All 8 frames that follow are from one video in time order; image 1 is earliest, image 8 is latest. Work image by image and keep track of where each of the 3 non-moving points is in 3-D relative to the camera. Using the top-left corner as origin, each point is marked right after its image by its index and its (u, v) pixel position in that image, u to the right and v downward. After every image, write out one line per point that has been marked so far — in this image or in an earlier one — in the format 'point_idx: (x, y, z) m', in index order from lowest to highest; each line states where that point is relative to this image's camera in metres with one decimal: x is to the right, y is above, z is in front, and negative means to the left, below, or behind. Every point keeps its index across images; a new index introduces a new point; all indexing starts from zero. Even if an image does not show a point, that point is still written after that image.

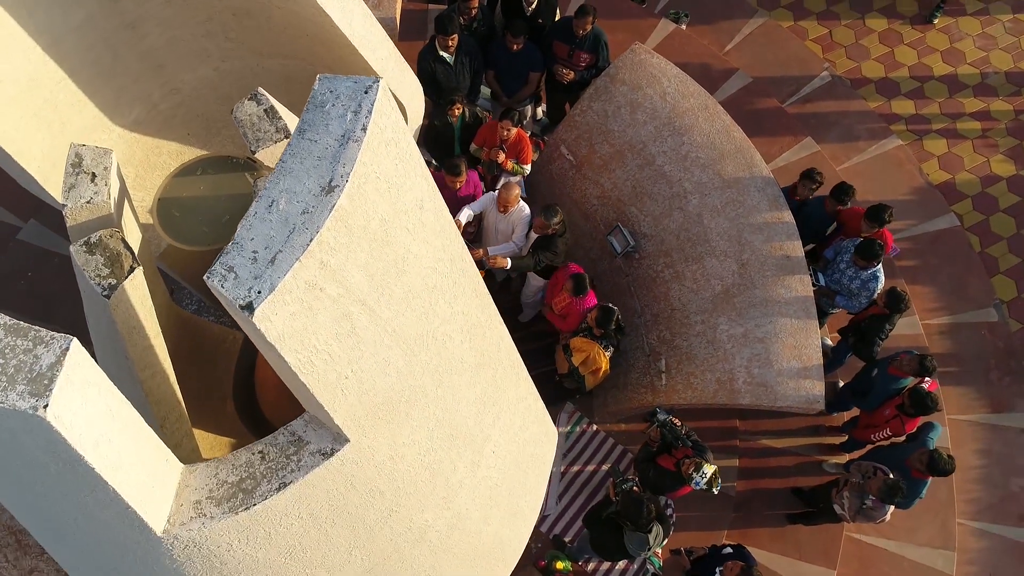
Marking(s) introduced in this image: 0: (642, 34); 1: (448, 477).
0: (+1.6, +3.1, +8.9) m
1: (-0.3, -0.8, +3.2) m
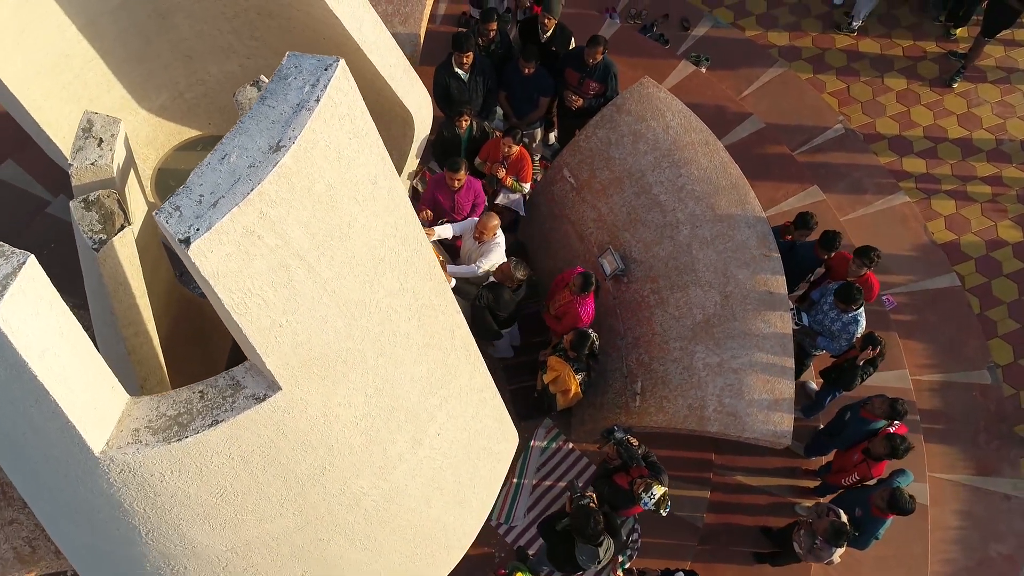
0: (+1.9, +2.7, +9.2) m
1: (-0.6, -0.7, +3.4) m
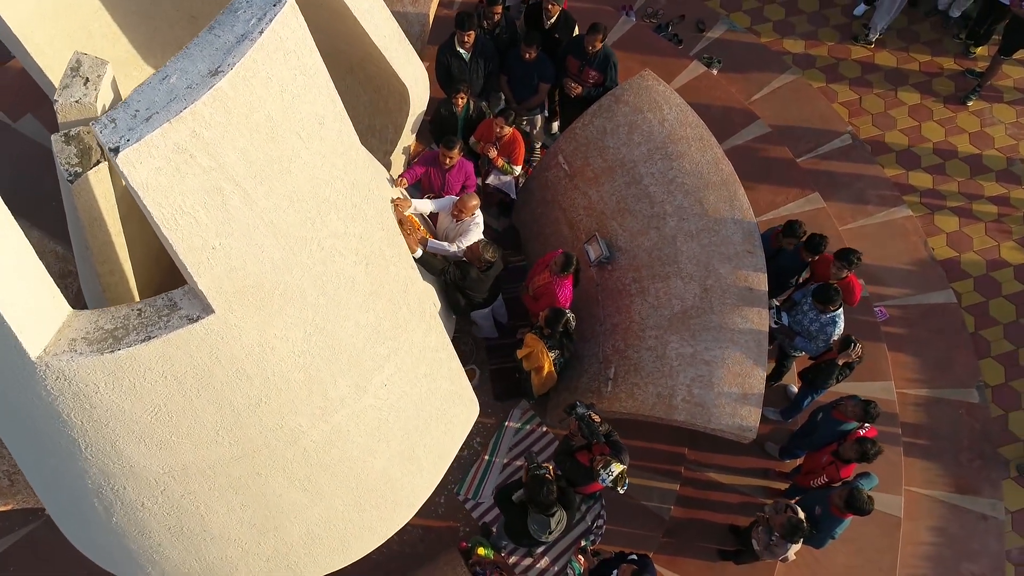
0: (+2.0, +2.8, +9.2) m
1: (-0.9, -0.5, +3.5) m
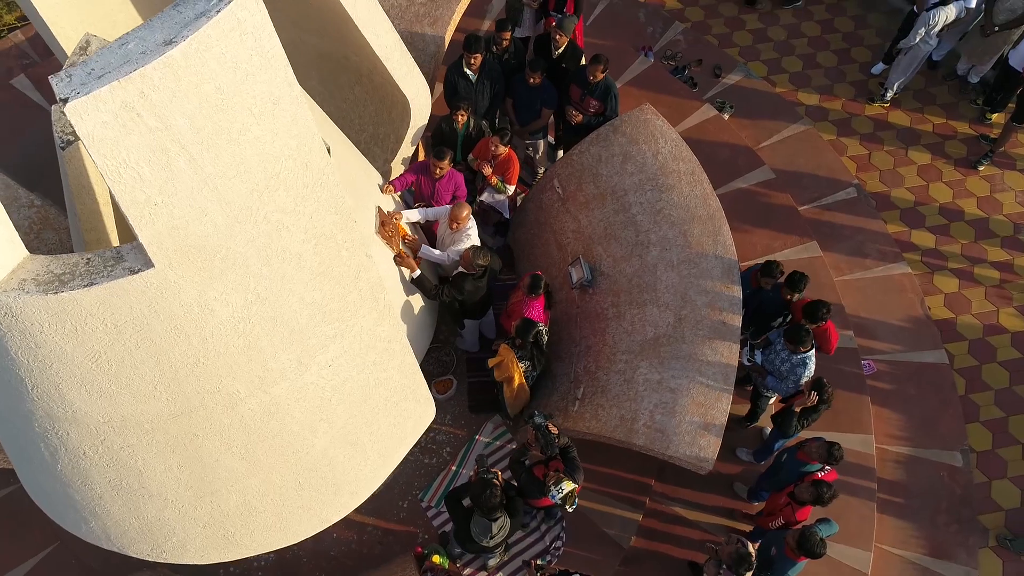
0: (+2.2, +2.3, +9.4) m
1: (-1.2, -0.4, +3.6) m
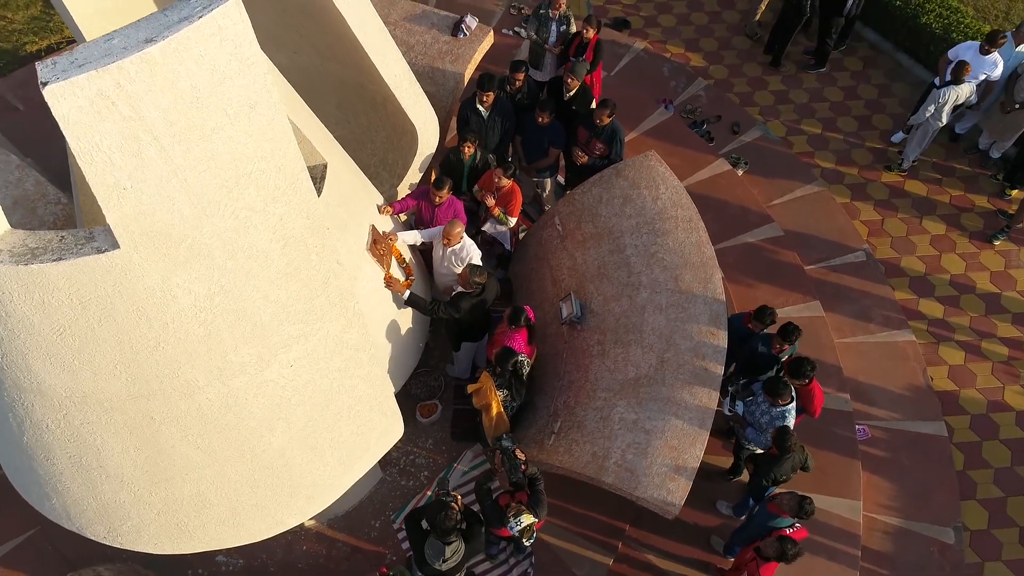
0: (+2.4, +1.6, +9.5) m
1: (-1.5, -0.3, +3.8) m
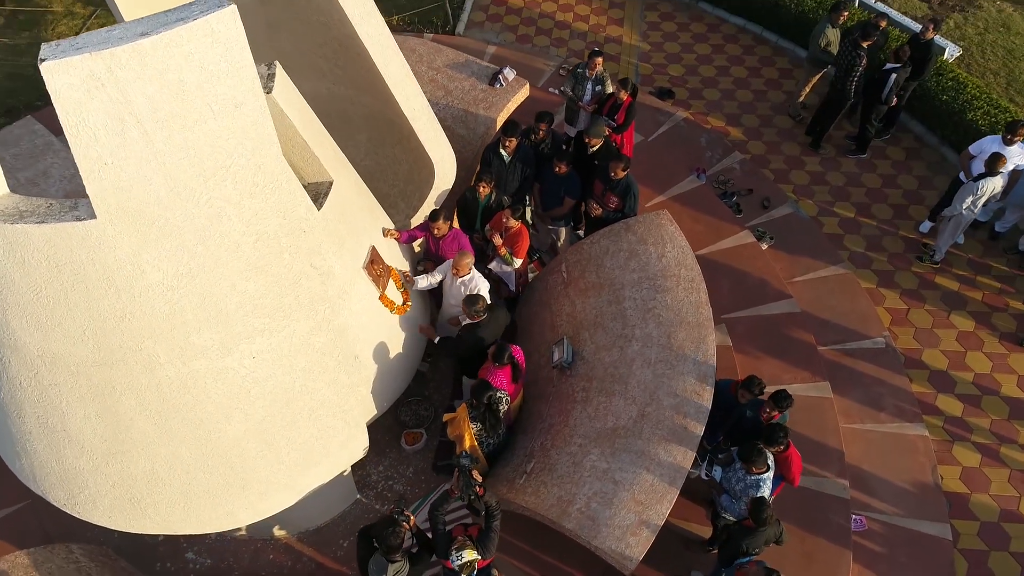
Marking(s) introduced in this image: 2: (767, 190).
0: (+2.8, +0.7, +9.5) m
1: (-1.8, -0.2, +4.0) m
2: (+3.7, +1.4, +10.4) m
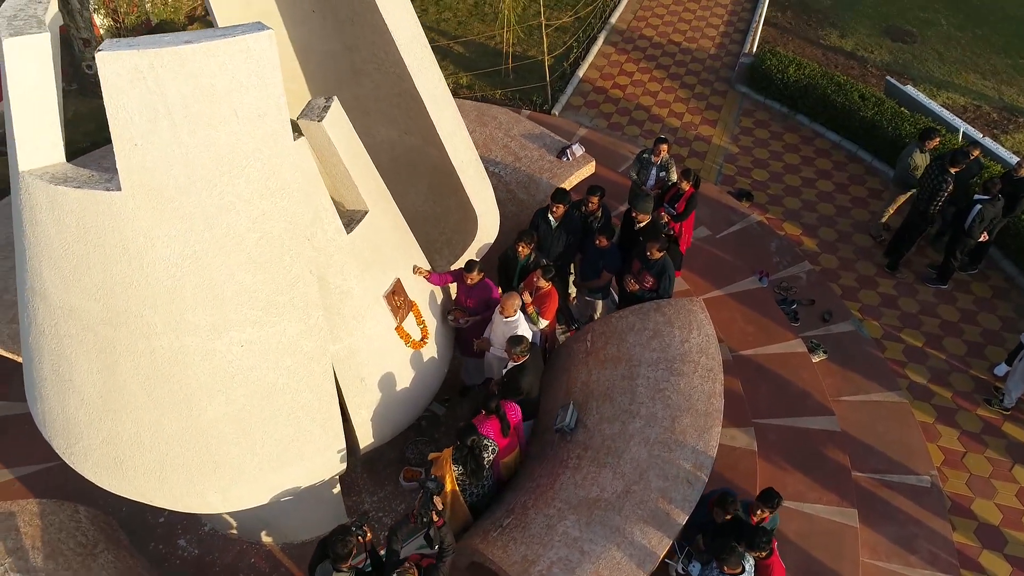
0: (+3.3, -0.6, +9.3) m
1: (-2.0, -0.1, +4.4) m
2: (+4.4, -0.2, +10.0) m
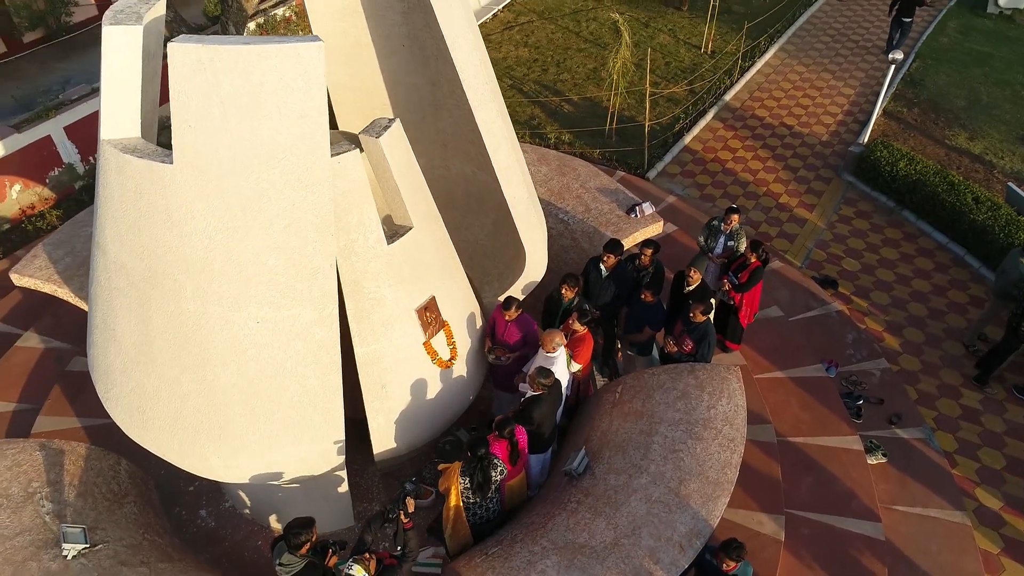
0: (+3.8, -1.7, +8.8) m
1: (-2.0, +0.1, +4.9) m
2: (+5.1, -1.5, +9.4) m
